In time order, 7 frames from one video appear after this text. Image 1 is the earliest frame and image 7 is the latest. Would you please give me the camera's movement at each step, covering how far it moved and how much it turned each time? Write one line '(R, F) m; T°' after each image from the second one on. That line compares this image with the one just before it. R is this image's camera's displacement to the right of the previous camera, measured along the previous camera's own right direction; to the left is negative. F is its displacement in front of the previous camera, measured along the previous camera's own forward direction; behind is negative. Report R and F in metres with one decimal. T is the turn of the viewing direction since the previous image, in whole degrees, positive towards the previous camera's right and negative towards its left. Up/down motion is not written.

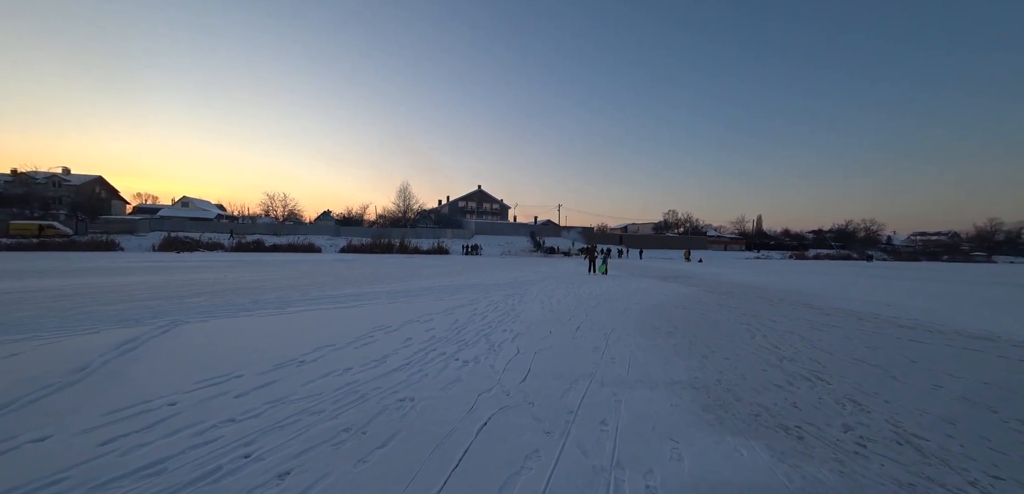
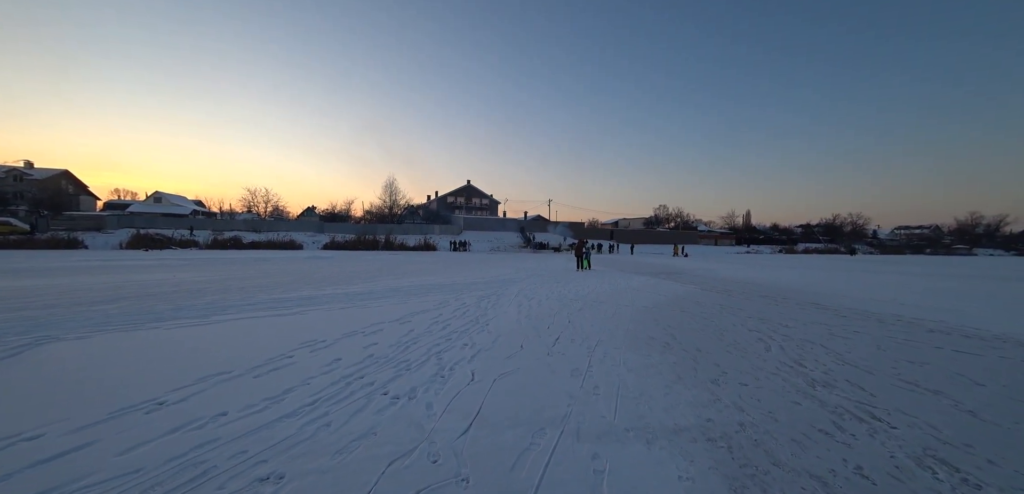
(+0.5, +1.2) m; +1°
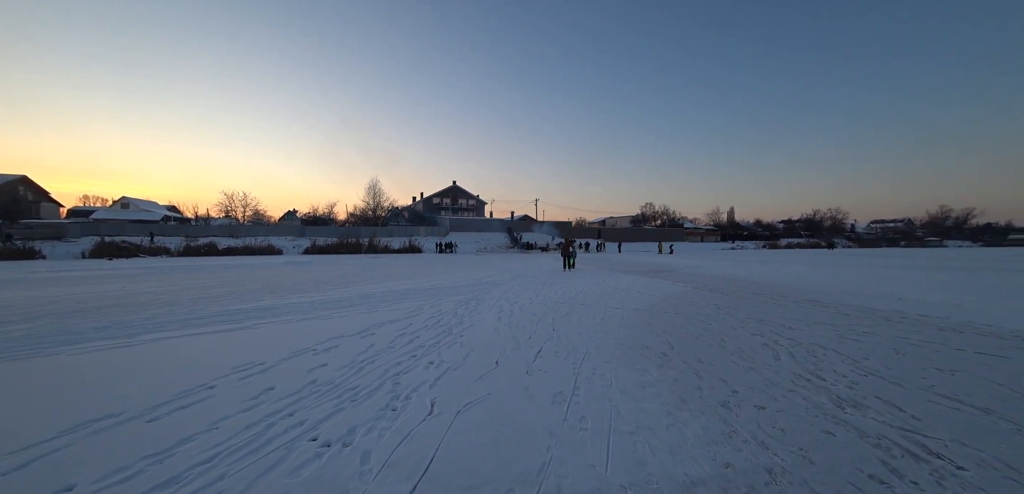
(+0.2, +0.7) m; +2°
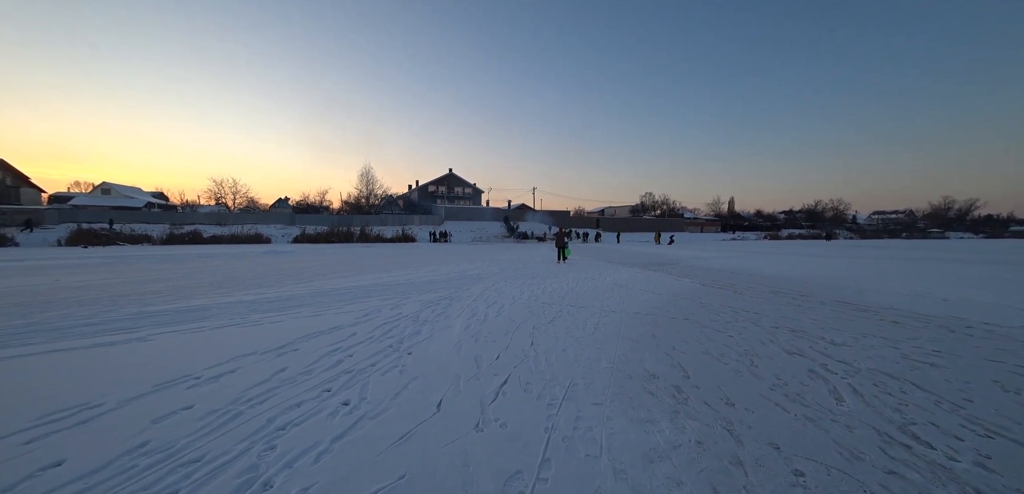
(+0.5, +1.4) m; 0°
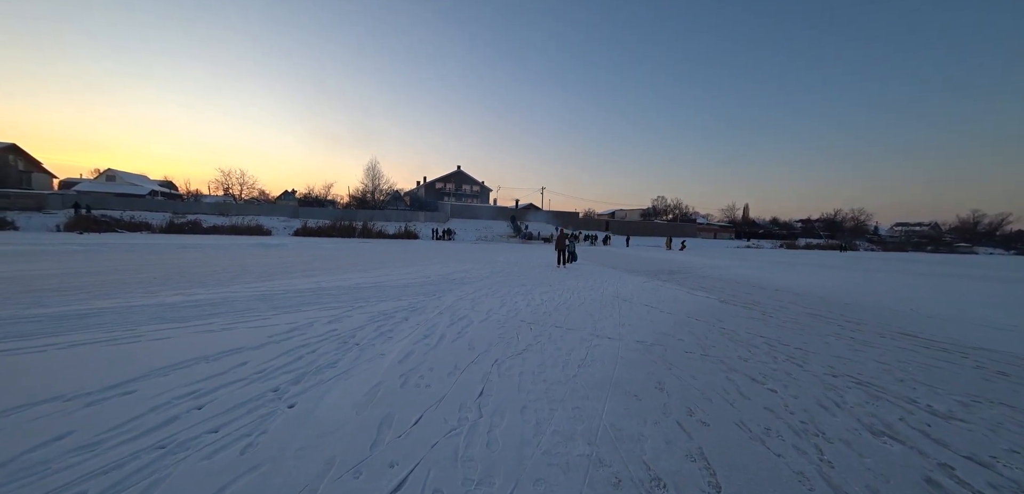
(+0.6, +1.5) m; -1°
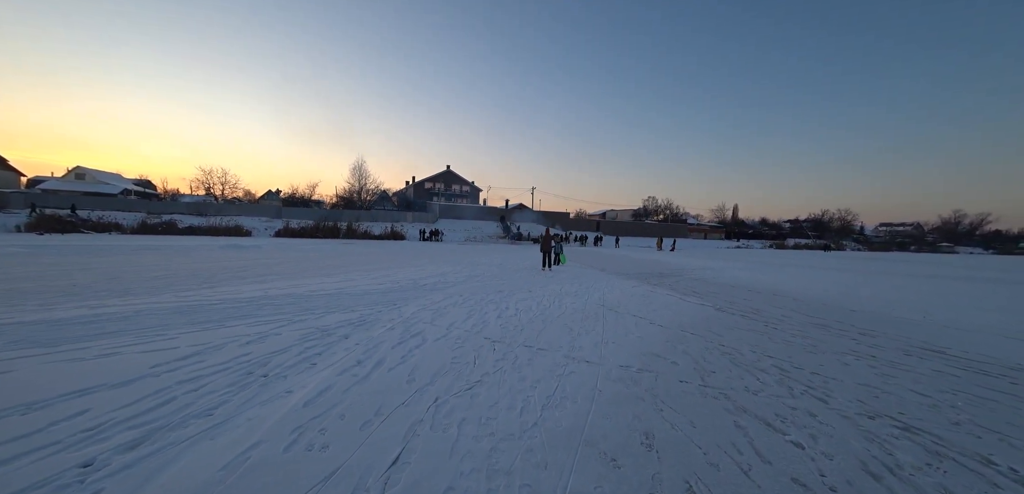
(+0.5, +0.9) m; +1°
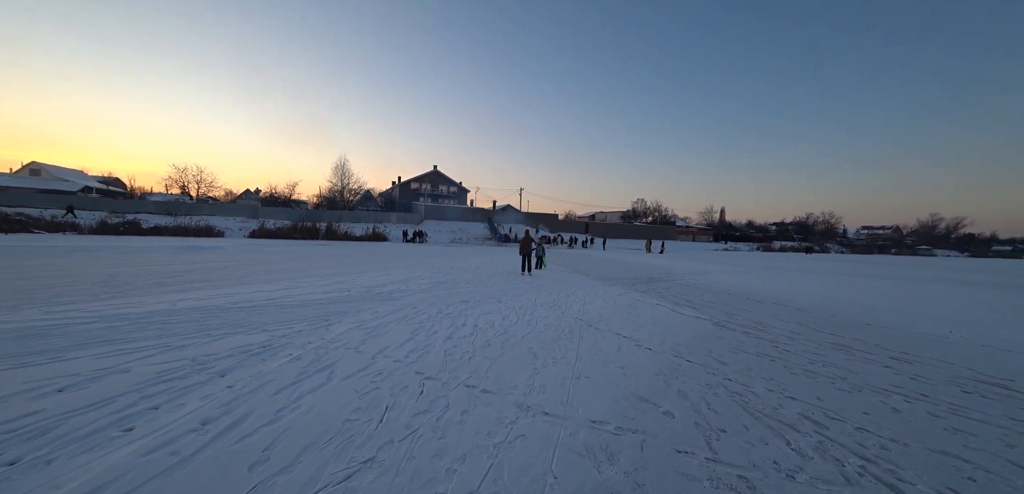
(+0.6, +1.2) m; +2°
